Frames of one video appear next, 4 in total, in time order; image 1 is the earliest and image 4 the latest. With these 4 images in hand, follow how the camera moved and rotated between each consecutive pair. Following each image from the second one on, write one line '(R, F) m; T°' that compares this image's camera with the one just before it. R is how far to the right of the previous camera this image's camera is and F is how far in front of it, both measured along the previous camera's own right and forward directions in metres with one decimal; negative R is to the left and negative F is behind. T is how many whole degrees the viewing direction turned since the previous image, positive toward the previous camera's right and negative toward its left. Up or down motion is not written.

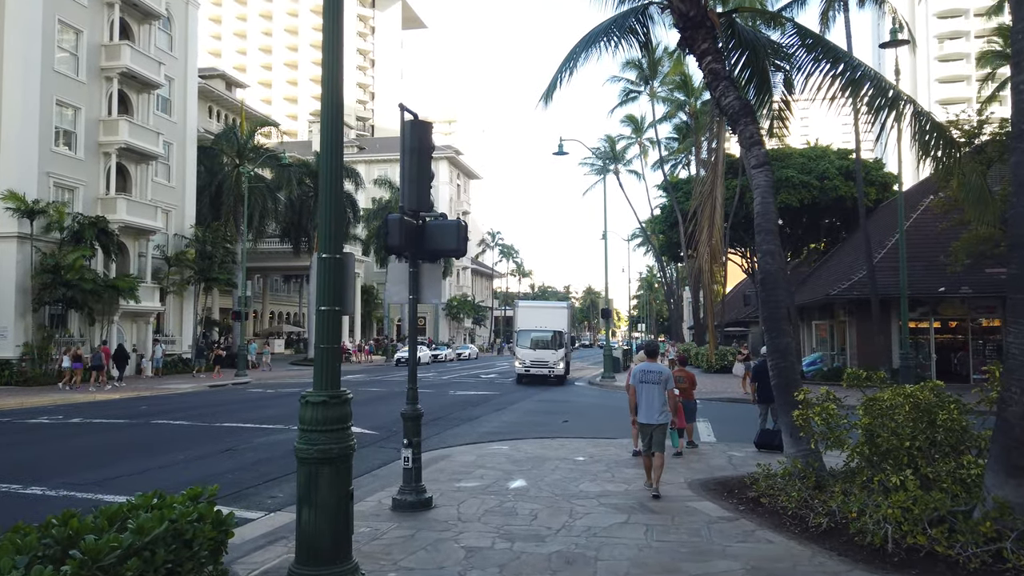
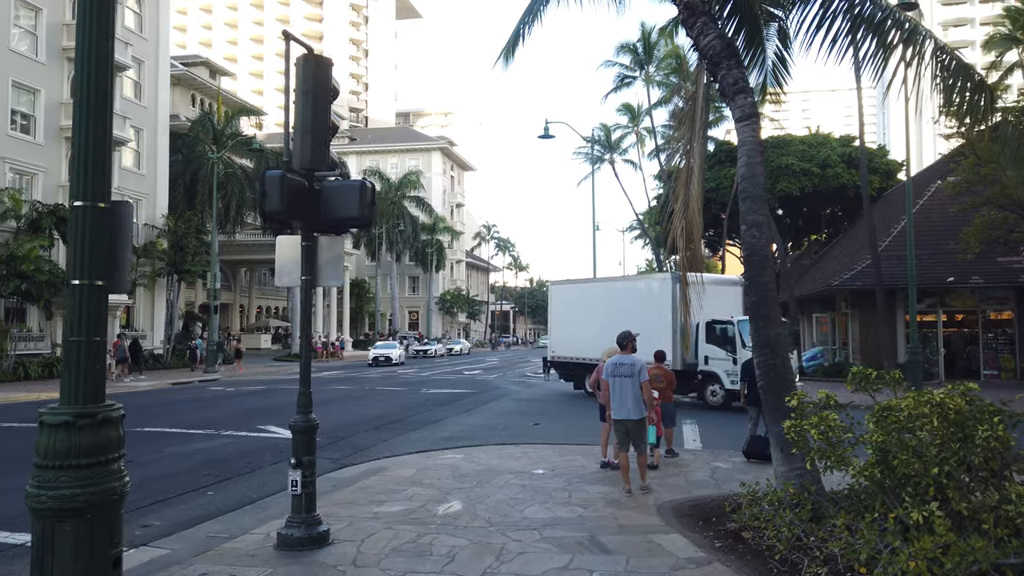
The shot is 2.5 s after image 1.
(+0.7, +1.7) m; 0°
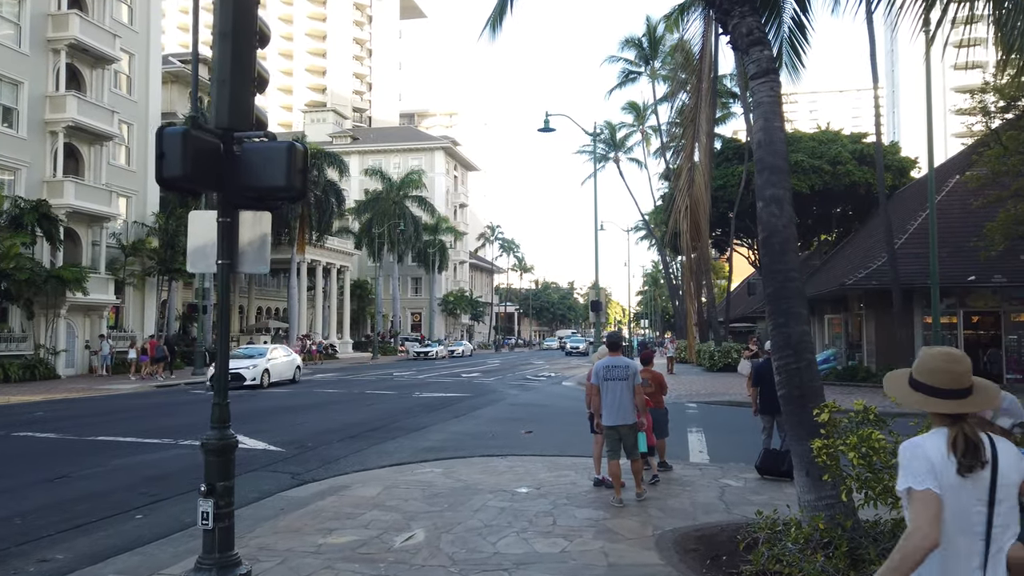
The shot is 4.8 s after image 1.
(+0.3, +1.2) m; 0°
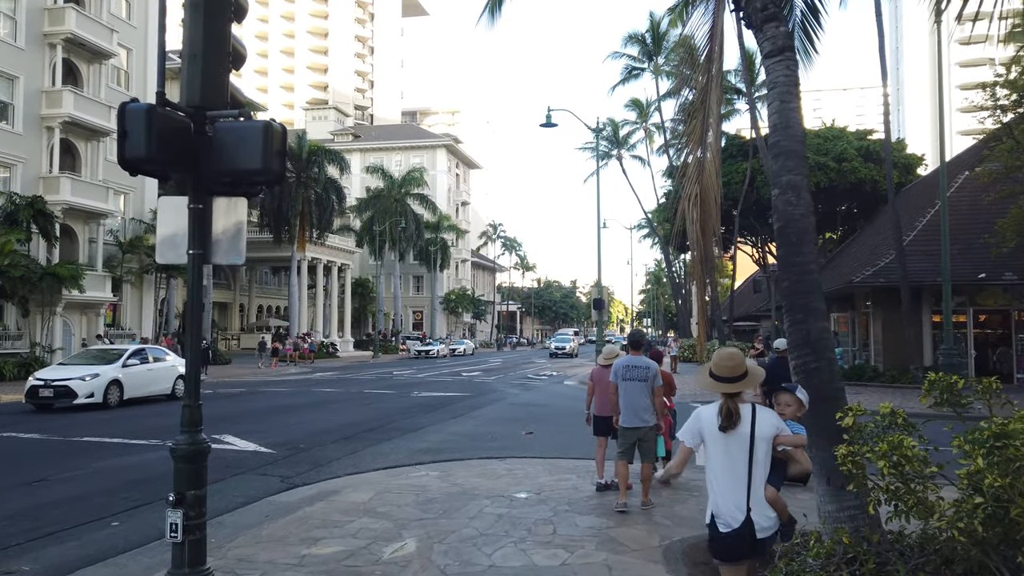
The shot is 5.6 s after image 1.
(0.0, +0.4) m; 0°
